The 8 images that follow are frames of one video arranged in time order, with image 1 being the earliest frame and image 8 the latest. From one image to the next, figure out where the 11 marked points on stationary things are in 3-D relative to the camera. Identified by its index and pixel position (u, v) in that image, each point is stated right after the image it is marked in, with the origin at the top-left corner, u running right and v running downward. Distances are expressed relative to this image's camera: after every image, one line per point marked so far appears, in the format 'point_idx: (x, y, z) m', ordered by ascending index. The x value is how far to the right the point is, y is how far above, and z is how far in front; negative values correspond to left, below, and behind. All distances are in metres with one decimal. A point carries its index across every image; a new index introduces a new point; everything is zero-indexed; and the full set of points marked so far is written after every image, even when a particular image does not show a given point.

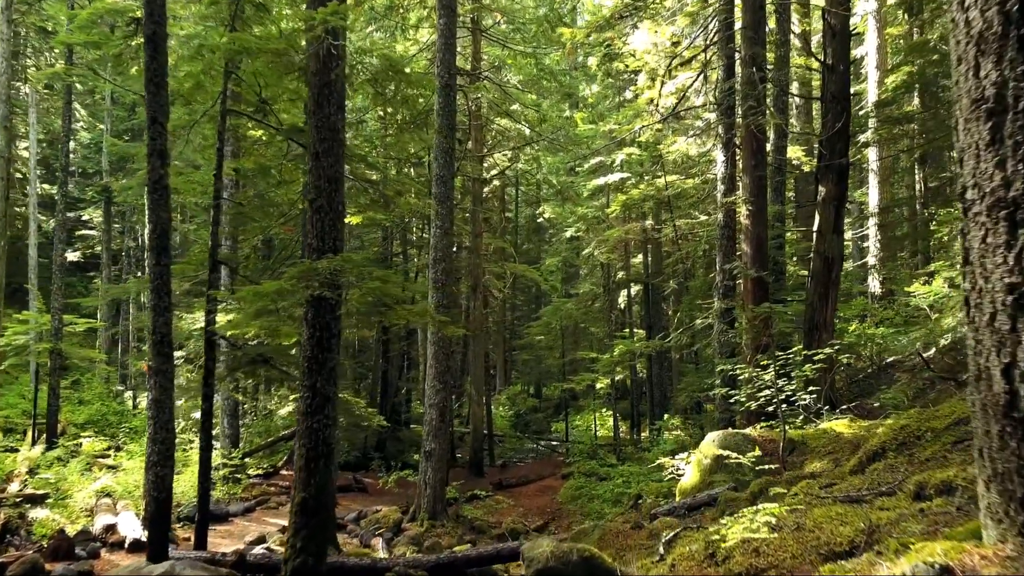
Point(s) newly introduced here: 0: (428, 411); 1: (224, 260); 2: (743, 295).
0: (-1.3, -1.9, +11.8) m
1: (-2.8, +0.3, +7.6) m
2: (+3.1, -0.1, +10.3) m
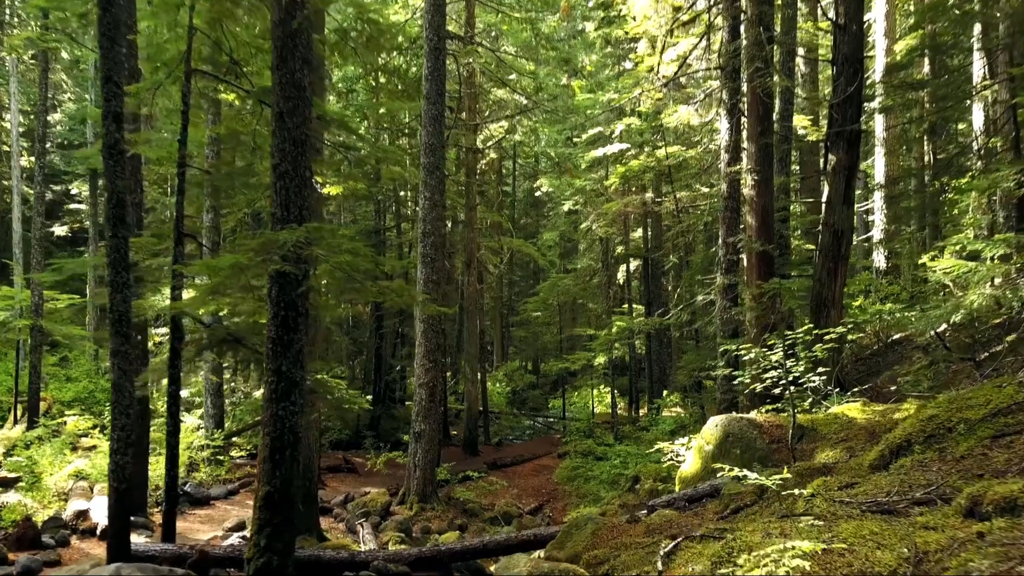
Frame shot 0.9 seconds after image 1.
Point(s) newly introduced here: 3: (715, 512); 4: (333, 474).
0: (-1.4, -1.5, +11.3) m
1: (-3.0, +0.5, +7.1) m
2: (+3.0, +0.2, +9.8) m
3: (+1.4, -1.5, +5.2) m
4: (-3.1, -3.3, +13.4) m
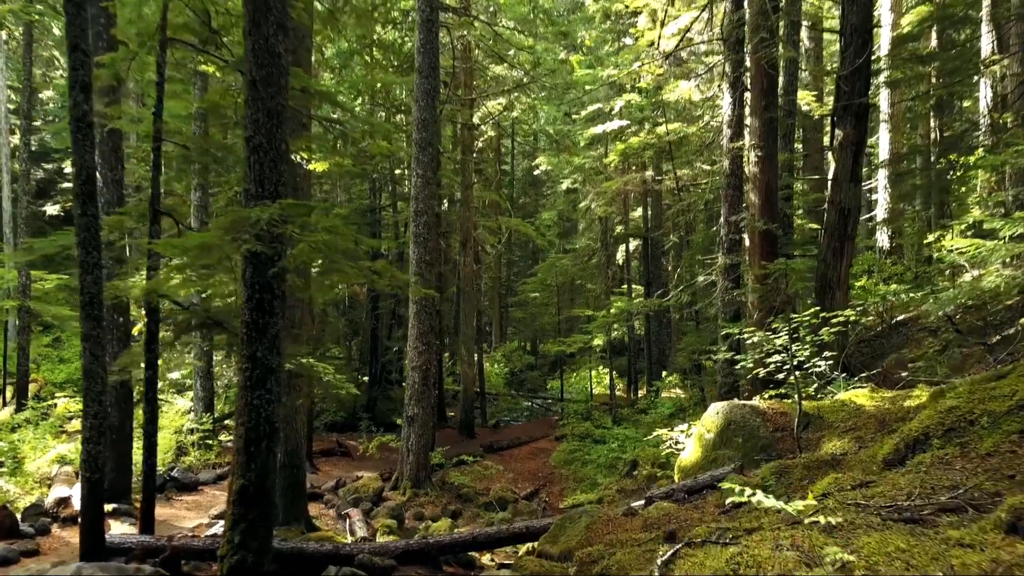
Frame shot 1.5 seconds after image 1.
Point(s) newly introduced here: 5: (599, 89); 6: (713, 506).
0: (-1.5, -1.2, +11.1) m
1: (-3.0, +0.7, +6.8) m
2: (+2.9, +0.5, +9.5) m
3: (+1.3, -1.4, +5.0) m
4: (-3.2, -2.9, +13.2) m
5: (+2.1, +4.8, +18.4) m
6: (+1.3, -1.4, +5.0) m
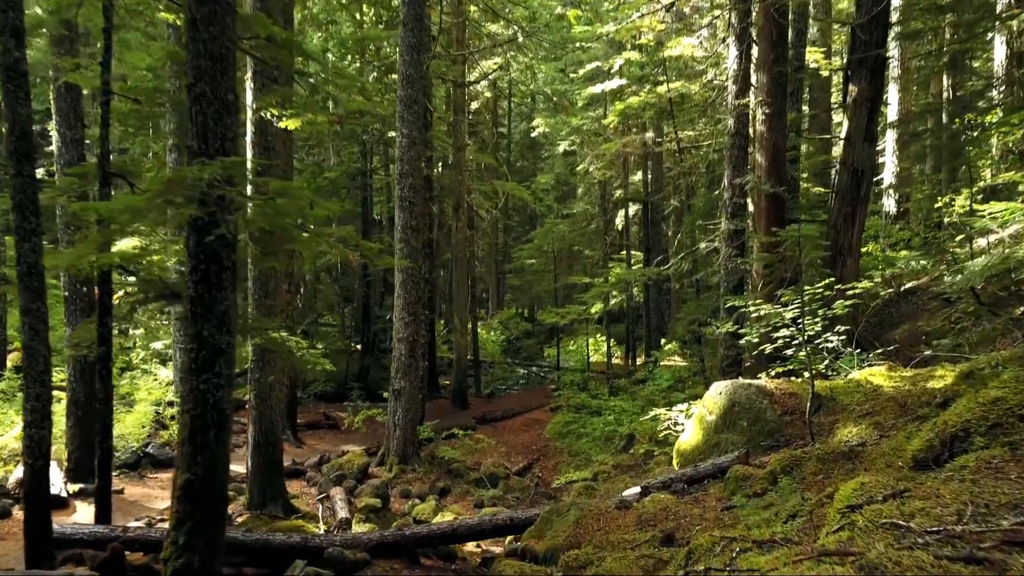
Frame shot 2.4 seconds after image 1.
0: (-1.6, -0.8, +10.6) m
1: (-3.1, +0.9, +6.2) m
2: (+2.8, +0.8, +8.9) m
3: (+1.2, -1.2, +4.5) m
4: (-3.3, -2.4, +12.8) m
5: (+2.0, +5.5, +17.6) m
6: (+1.2, -1.3, +4.5) m
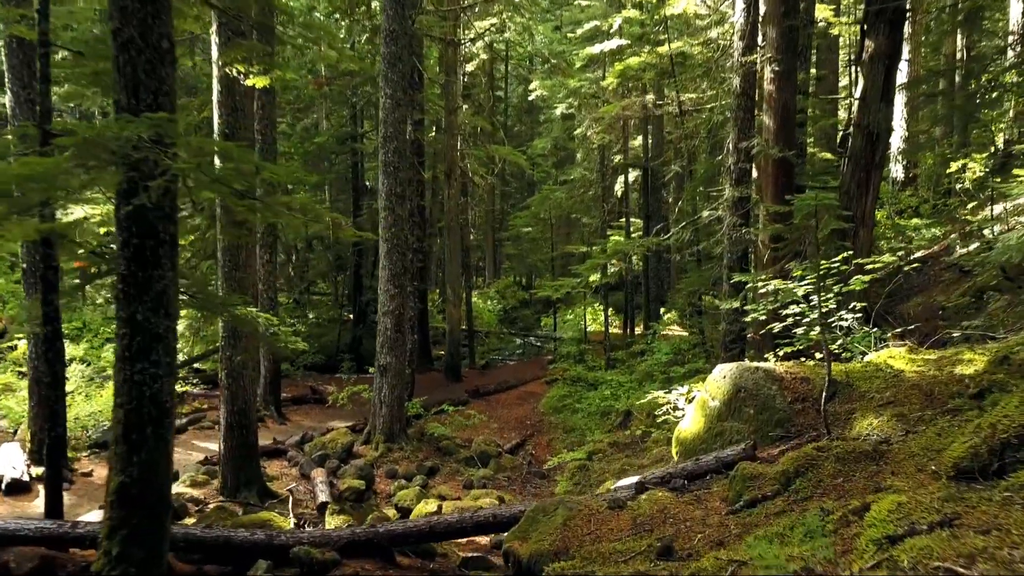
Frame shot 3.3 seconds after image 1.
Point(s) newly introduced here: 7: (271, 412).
0: (-1.7, -0.4, +10.0) m
1: (-3.2, +1.1, +5.6) m
2: (+2.7, +1.1, +8.3) m
3: (+1.1, -1.1, +4.0) m
4: (-3.4, -1.9, +12.3) m
5: (+1.8, +6.2, +16.9) m
6: (+1.1, -1.1, +4.0) m
7: (-3.6, -1.9, +11.5) m
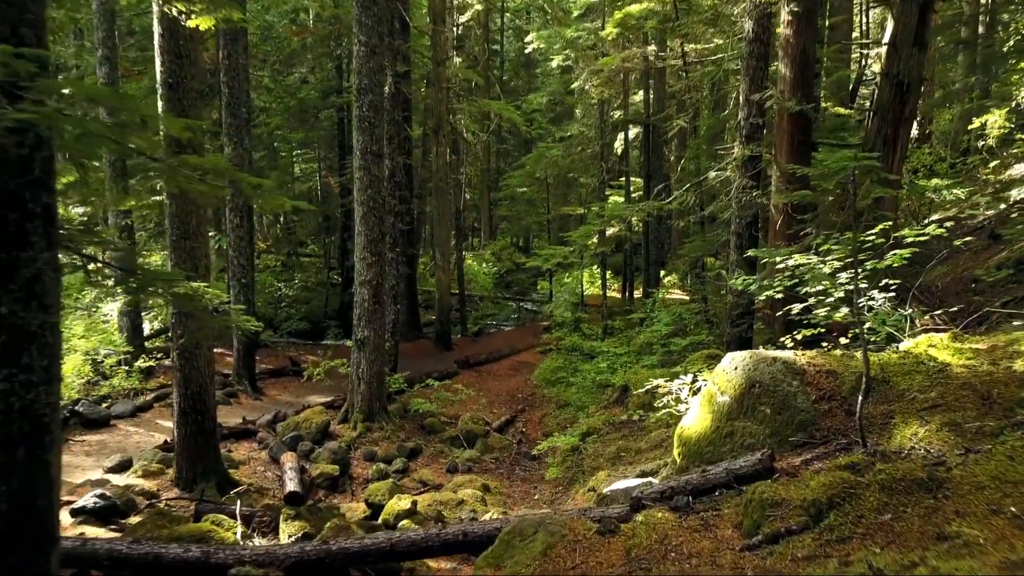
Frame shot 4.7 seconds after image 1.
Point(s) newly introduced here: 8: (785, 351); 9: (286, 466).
0: (-1.8, 0.0, +9.3) m
1: (-3.4, +1.3, +4.7) m
2: (+2.6, +1.4, +7.5) m
3: (+1.0, -1.1, +3.2) m
4: (-3.6, -1.4, +11.6) m
5: (+1.7, +7.0, +15.7) m
6: (+1.0, -1.1, +3.3) m
7: (-3.7, -1.4, +10.8) m
8: (+1.6, -0.4, +4.6) m
9: (-2.3, -1.8, +7.8) m
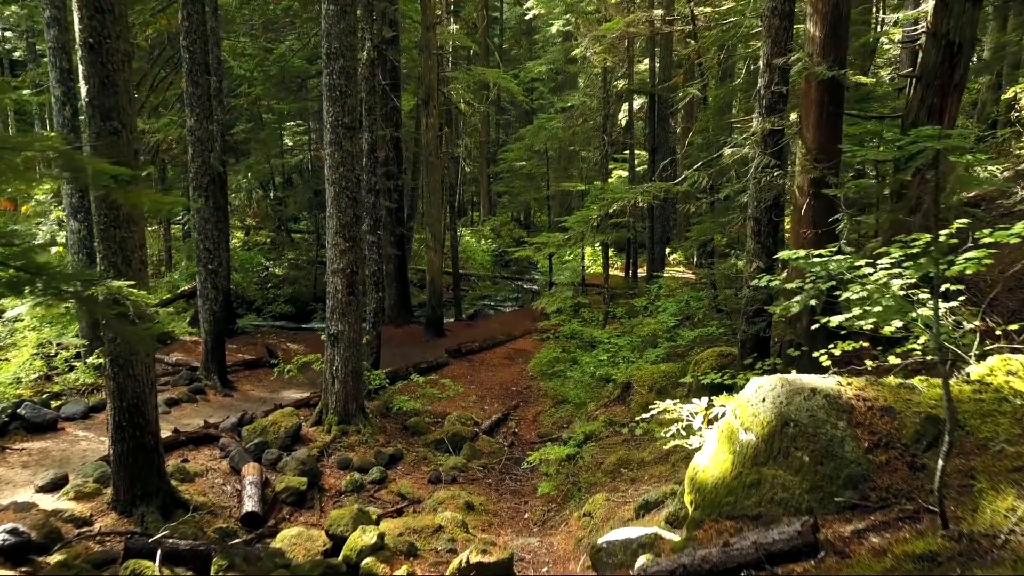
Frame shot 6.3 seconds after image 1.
0: (-2.0, +0.1, +8.3) m
1: (-3.5, +1.2, +3.8) m
2: (+2.4, +1.5, +6.5) m
3: (+0.8, -1.2, +2.4) m
4: (-3.7, -1.2, +10.7) m
5: (+1.6, +7.3, +14.5) m
6: (+0.8, -1.2, +2.4) m
7: (-3.8, -1.2, +9.9) m
8: (+1.5, -0.4, +3.7) m
9: (-2.4, -1.7, +7.0) m
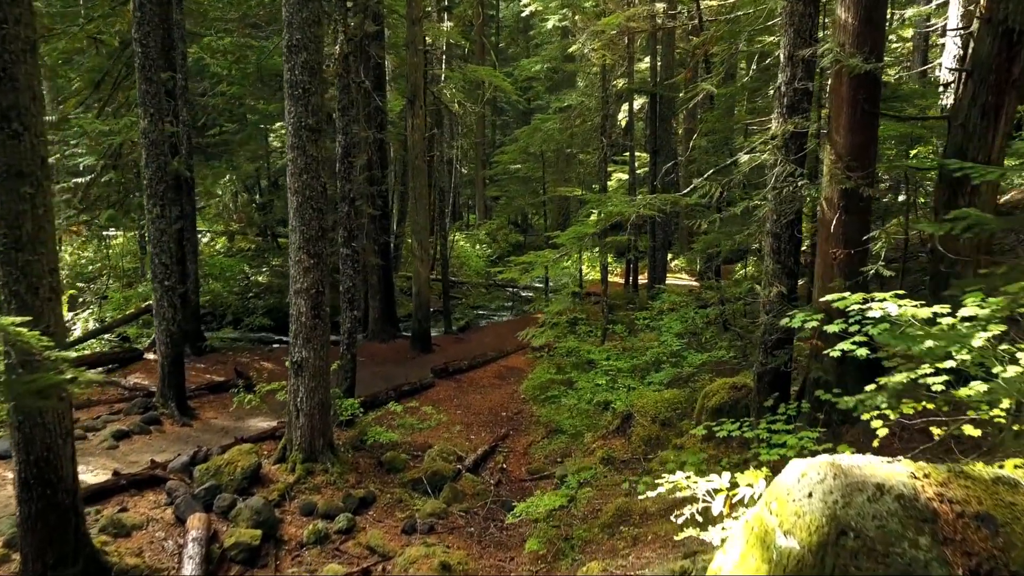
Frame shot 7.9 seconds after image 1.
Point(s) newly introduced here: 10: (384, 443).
0: (-2.1, -0.1, +7.4) m
1: (-3.6, +1.0, +2.9) m
2: (+2.3, +1.3, +5.6) m
3: (+0.7, -1.4, +1.4) m
4: (-3.8, -1.4, +9.8) m
5: (+1.5, +7.1, +13.6) m
6: (+0.7, -1.4, +1.5) m
7: (-4.0, -1.4, +9.0) m
8: (+1.4, -0.6, +2.7) m
9: (-2.5, -1.9, +6.1) m
10: (-1.4, -1.7, +8.6) m
